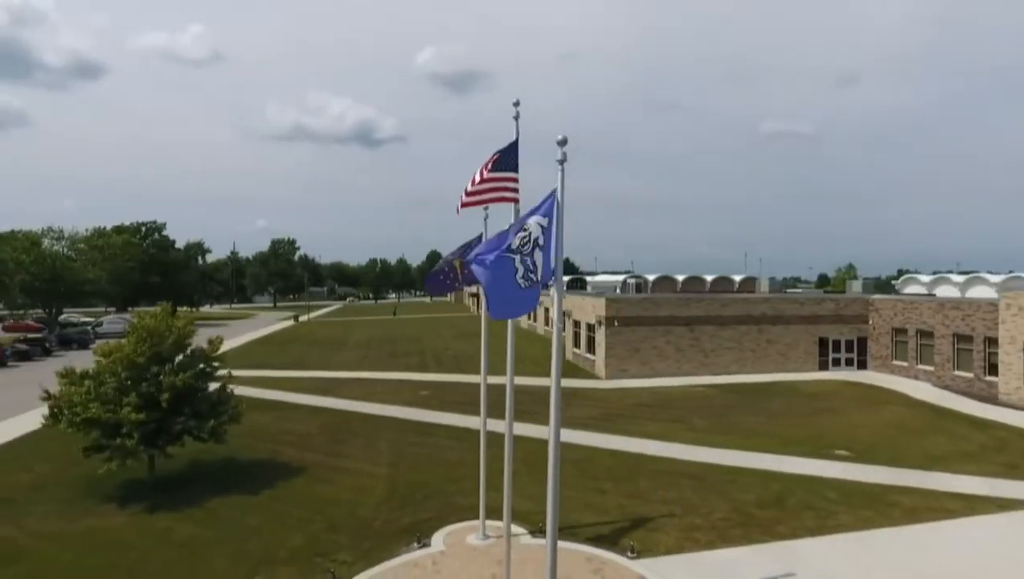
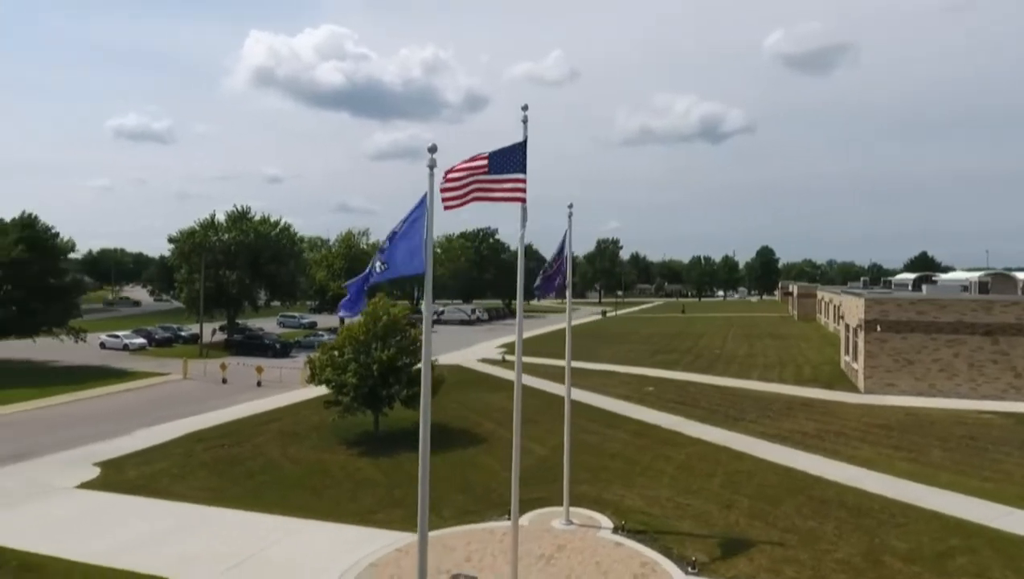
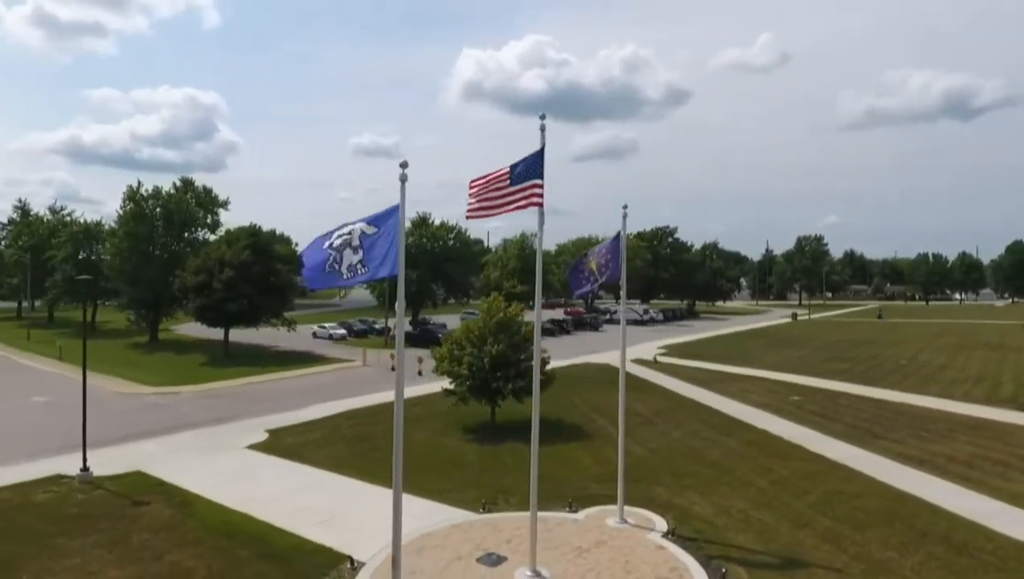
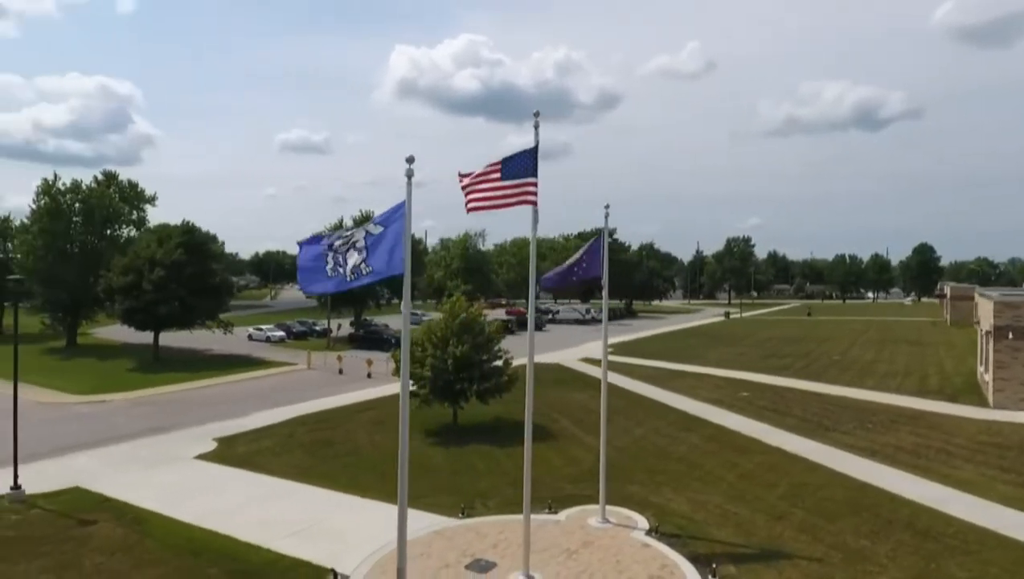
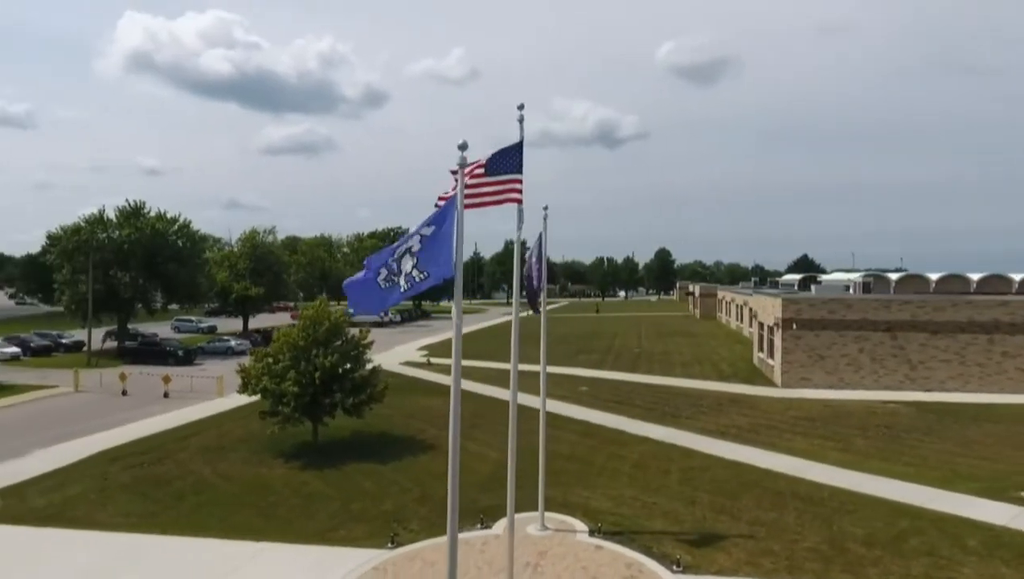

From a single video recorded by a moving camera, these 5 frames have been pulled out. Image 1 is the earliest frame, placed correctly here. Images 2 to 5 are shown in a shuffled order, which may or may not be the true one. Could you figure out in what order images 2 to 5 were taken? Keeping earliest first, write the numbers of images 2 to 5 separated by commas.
5, 2, 4, 3
